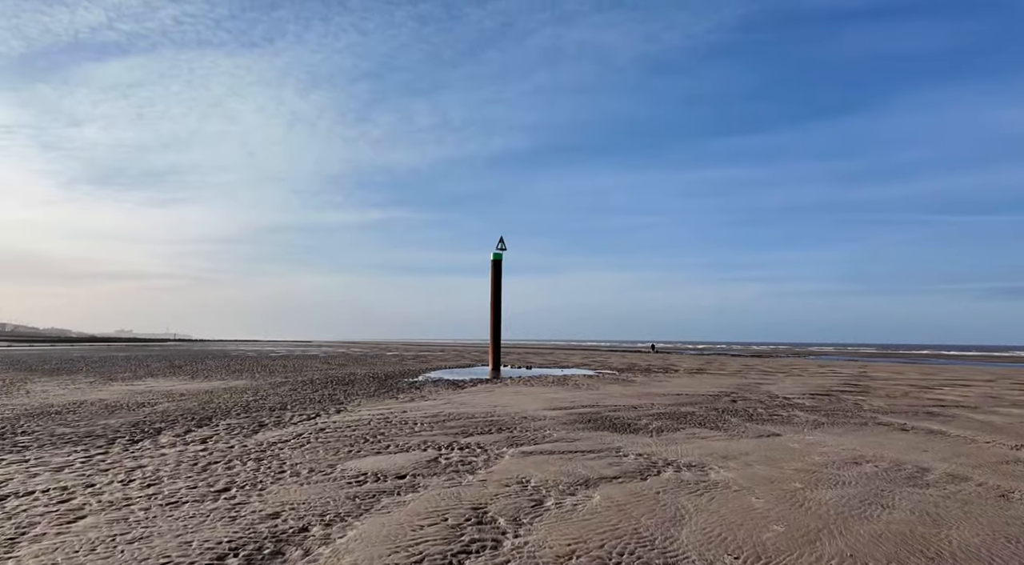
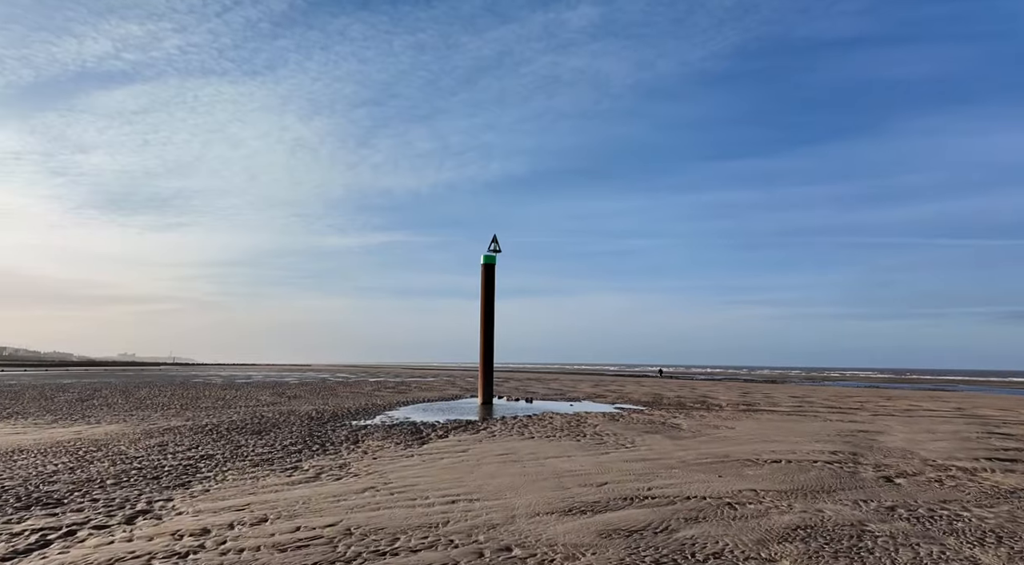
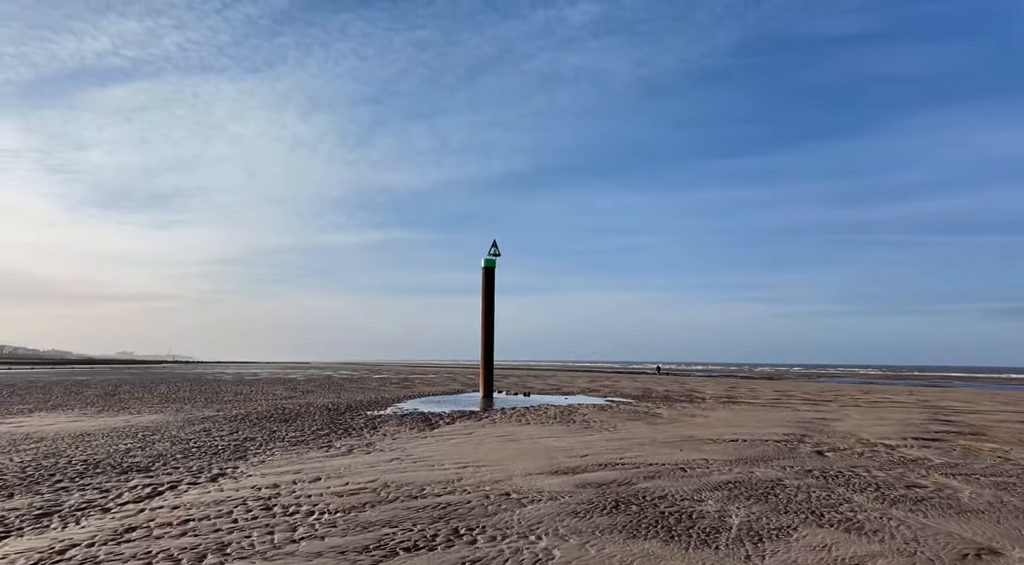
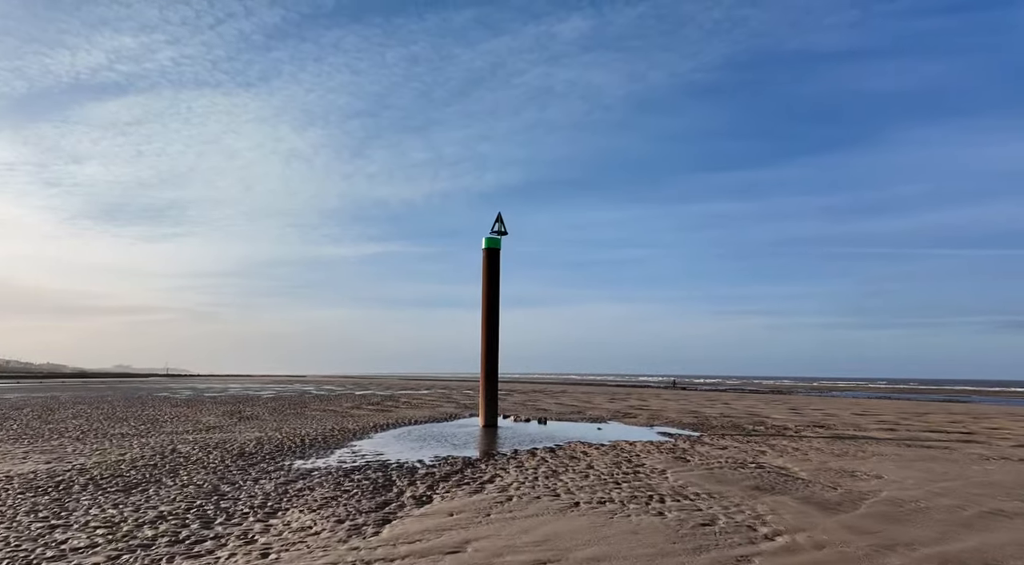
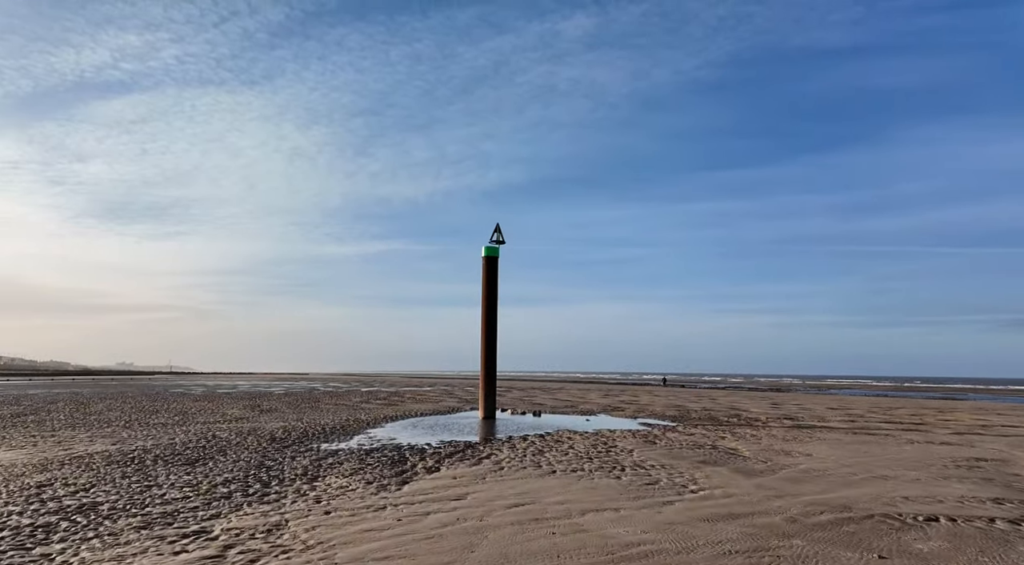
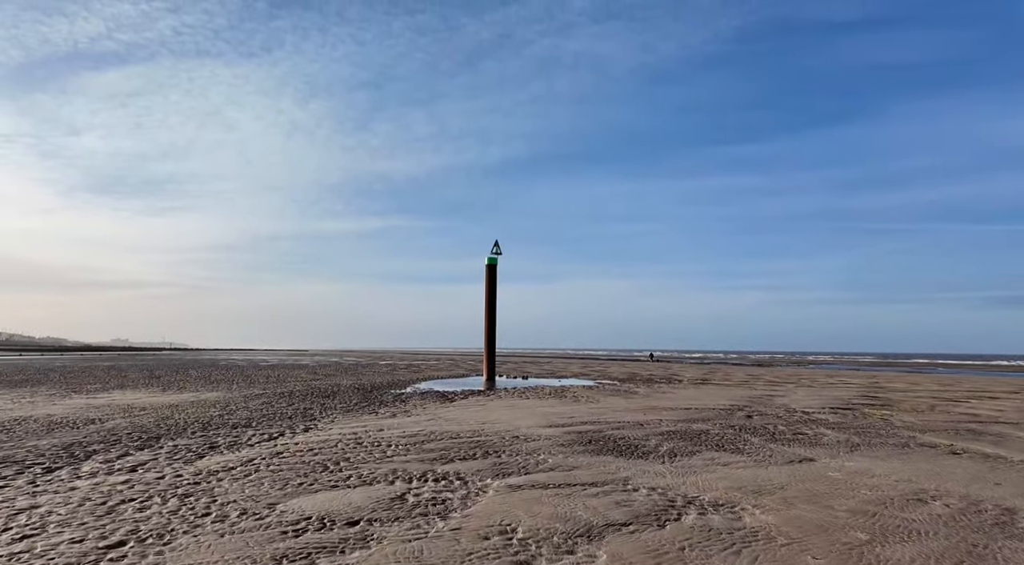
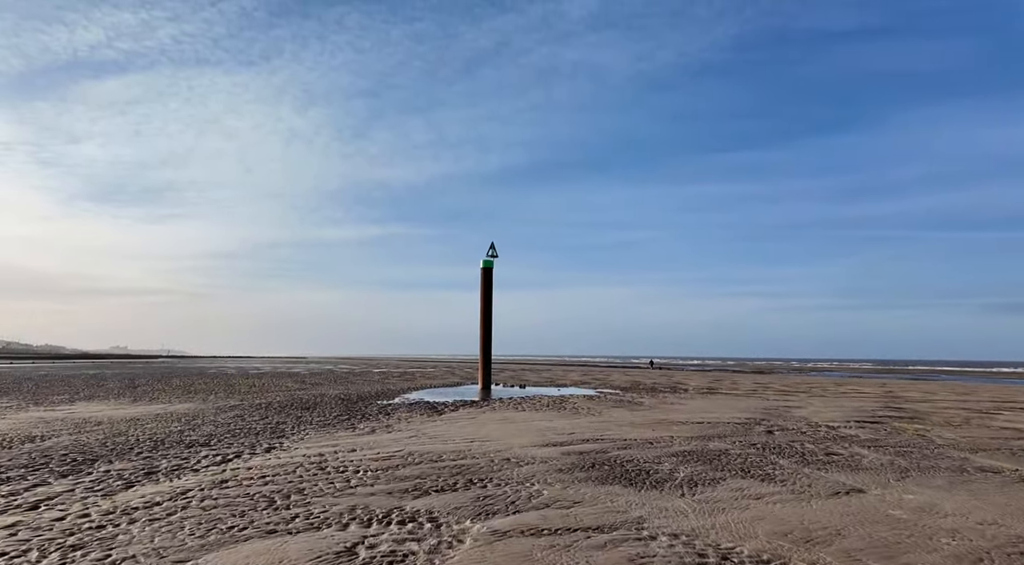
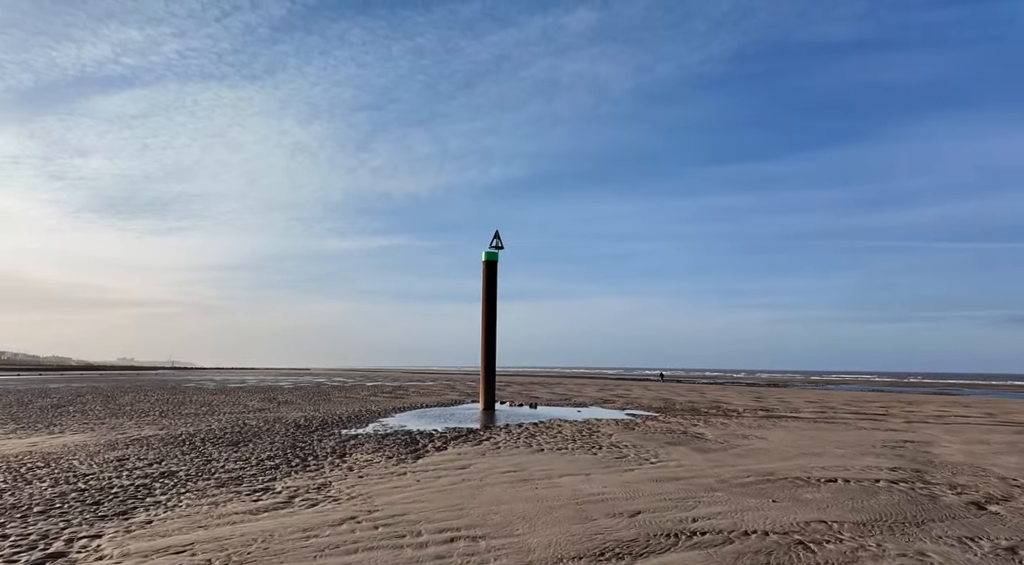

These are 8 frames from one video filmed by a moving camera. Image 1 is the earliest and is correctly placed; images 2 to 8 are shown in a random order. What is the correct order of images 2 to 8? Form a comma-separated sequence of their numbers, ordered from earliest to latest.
6, 7, 3, 2, 8, 5, 4
